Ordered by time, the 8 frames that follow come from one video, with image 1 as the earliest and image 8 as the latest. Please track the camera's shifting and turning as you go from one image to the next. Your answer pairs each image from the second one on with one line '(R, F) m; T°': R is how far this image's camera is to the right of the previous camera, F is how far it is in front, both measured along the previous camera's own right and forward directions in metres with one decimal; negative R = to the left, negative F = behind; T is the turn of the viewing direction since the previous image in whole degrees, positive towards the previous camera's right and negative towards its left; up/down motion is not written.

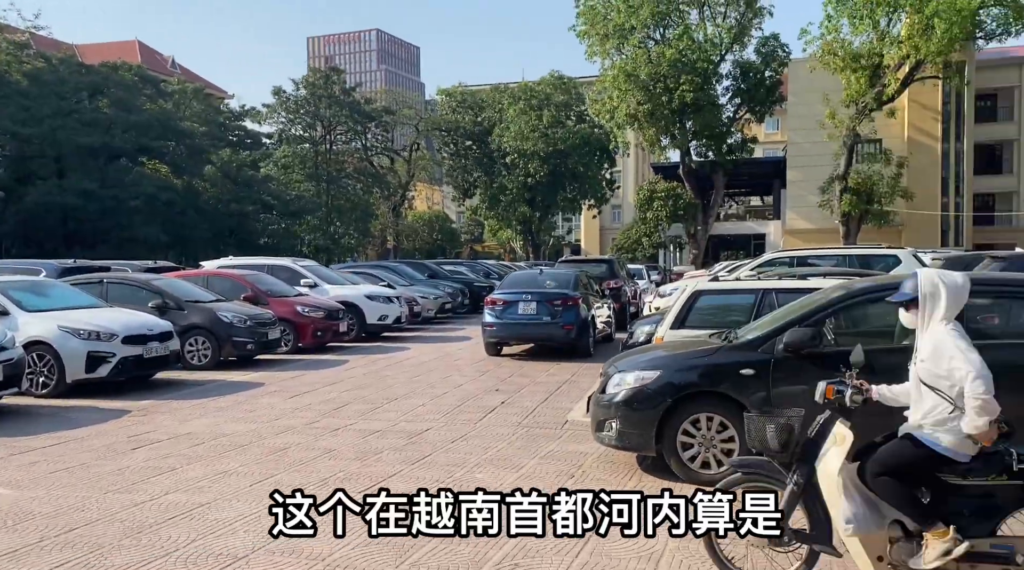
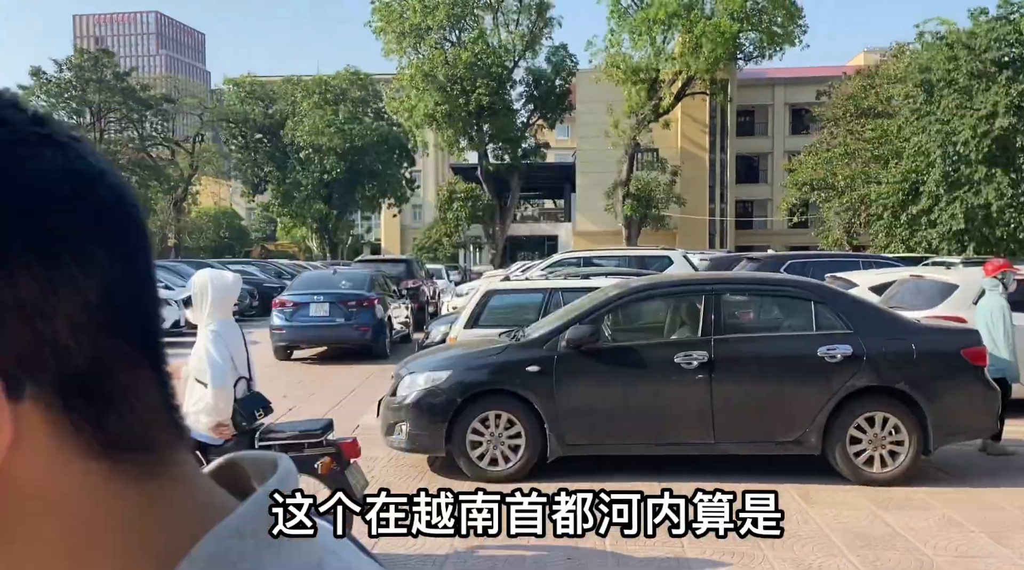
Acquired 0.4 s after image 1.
(0.0, +0.1) m; +13°
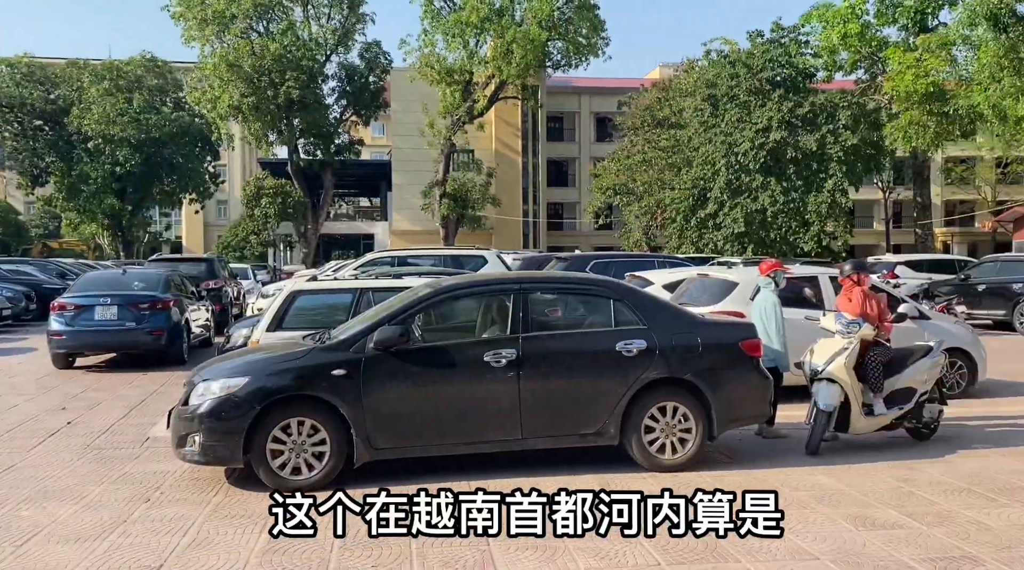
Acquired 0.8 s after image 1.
(0.0, +0.1) m; +11°
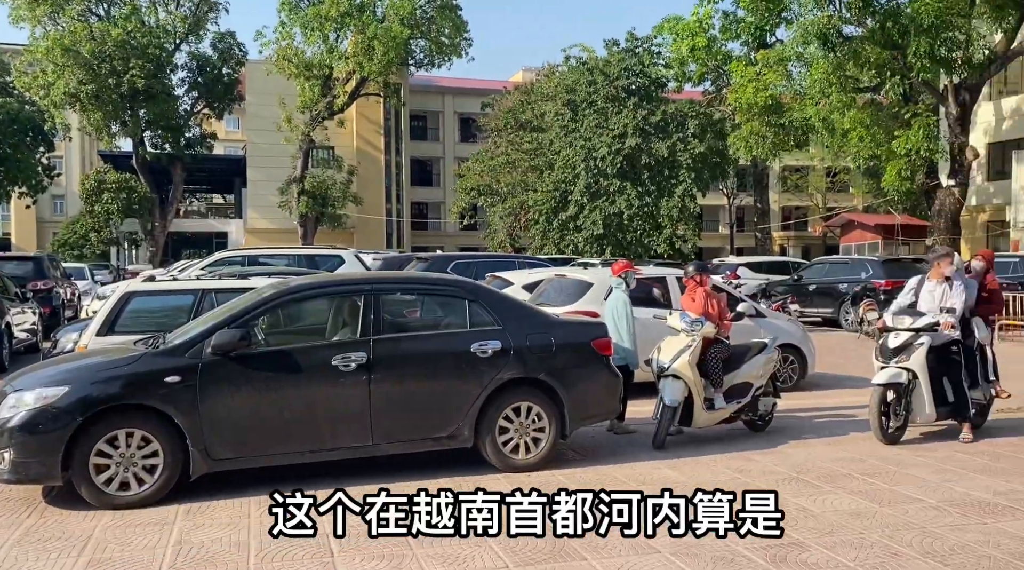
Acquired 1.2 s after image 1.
(+0.1, +0.1) m; +8°
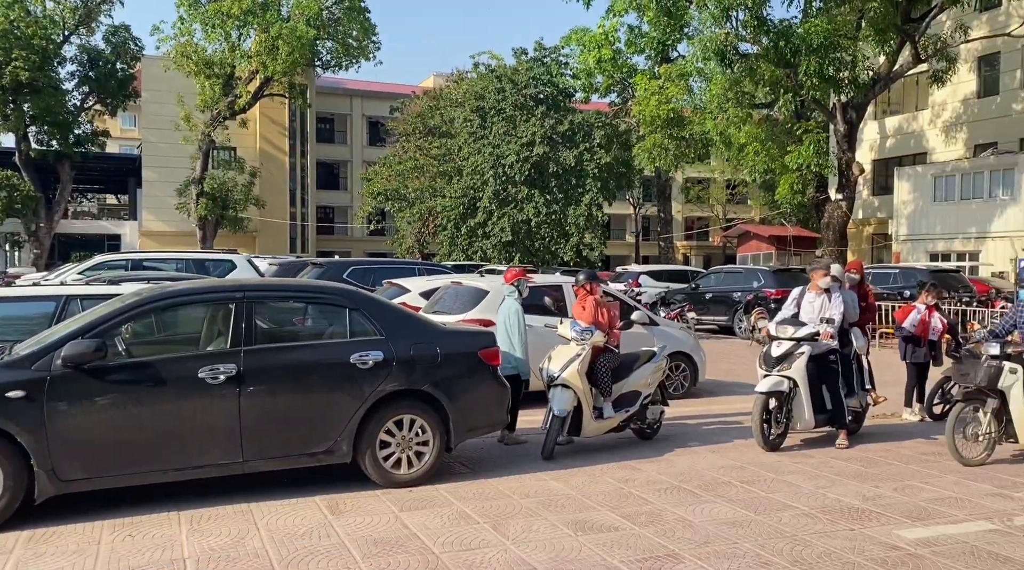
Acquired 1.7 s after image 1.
(+0.2, +0.1) m; +6°
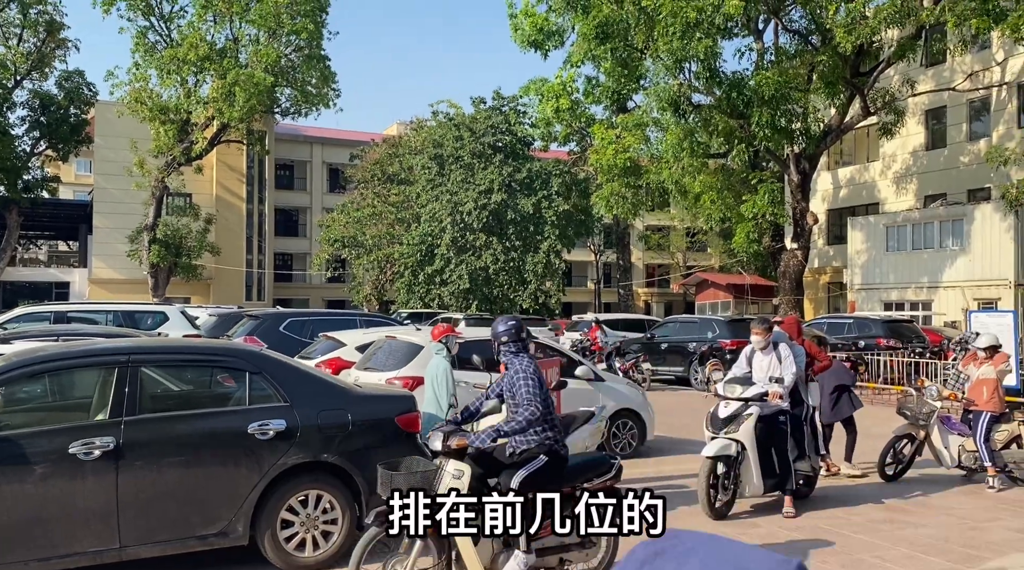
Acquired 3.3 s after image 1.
(+0.3, +0.4) m; +2°
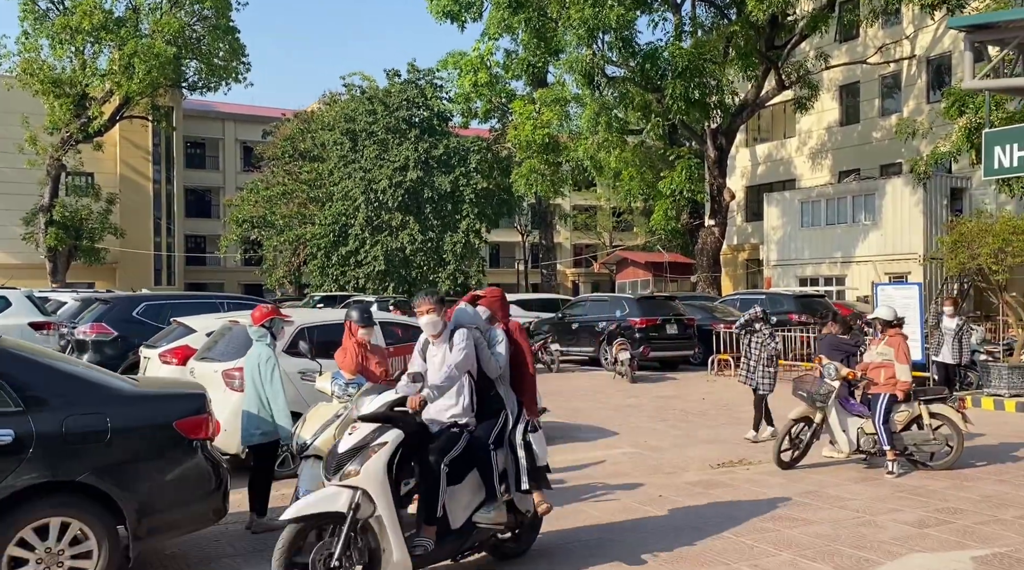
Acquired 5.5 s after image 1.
(+0.6, +0.9) m; +4°
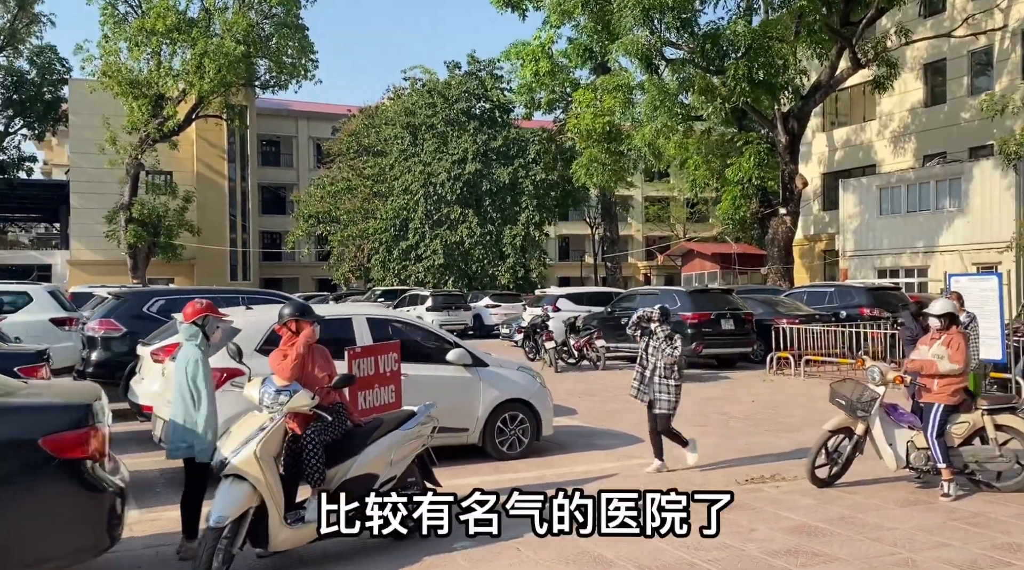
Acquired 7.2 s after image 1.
(+0.7, +0.8) m; -5°
